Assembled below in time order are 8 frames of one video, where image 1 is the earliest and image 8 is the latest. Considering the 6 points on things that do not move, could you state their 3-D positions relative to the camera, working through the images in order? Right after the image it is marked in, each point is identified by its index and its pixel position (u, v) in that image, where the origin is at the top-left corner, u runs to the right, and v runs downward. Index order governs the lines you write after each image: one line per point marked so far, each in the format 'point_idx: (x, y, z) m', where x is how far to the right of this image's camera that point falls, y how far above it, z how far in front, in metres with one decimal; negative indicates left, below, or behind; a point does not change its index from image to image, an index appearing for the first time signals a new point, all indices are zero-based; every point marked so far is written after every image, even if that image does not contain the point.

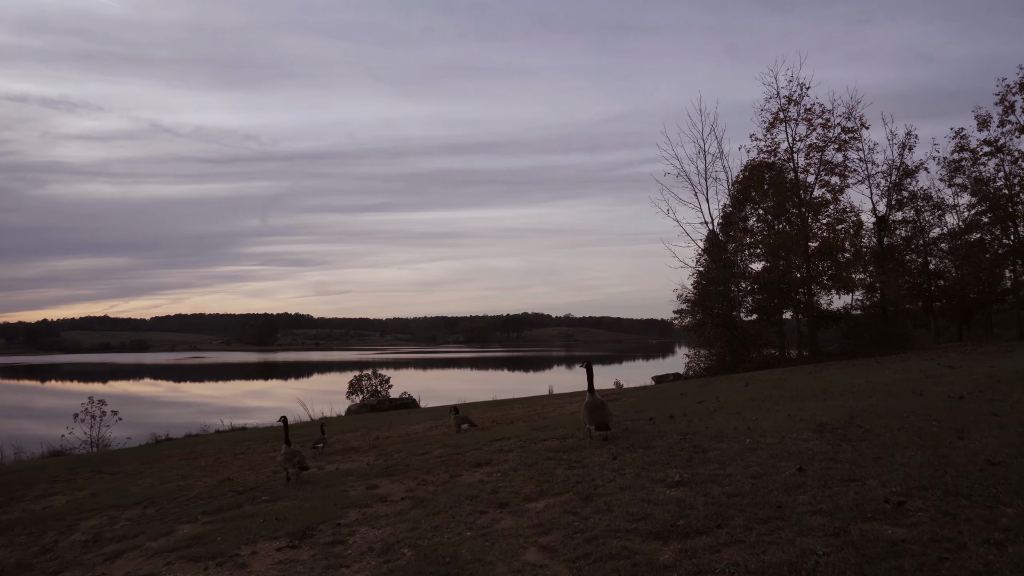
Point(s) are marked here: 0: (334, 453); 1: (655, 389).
0: (-3.5, -3.2, +13.4) m
1: (+3.4, -2.5, +16.9) m
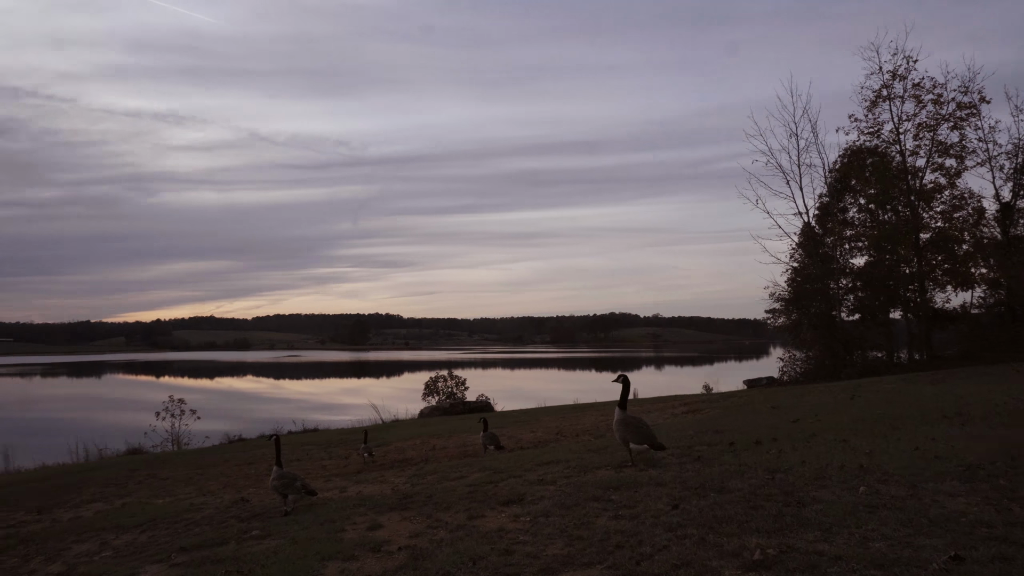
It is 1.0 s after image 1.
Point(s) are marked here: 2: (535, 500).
0: (-2.4, -3.1, +12.3) m
1: (+4.9, -2.4, +15.0) m
2: (+0.2, -1.7, +5.7) m
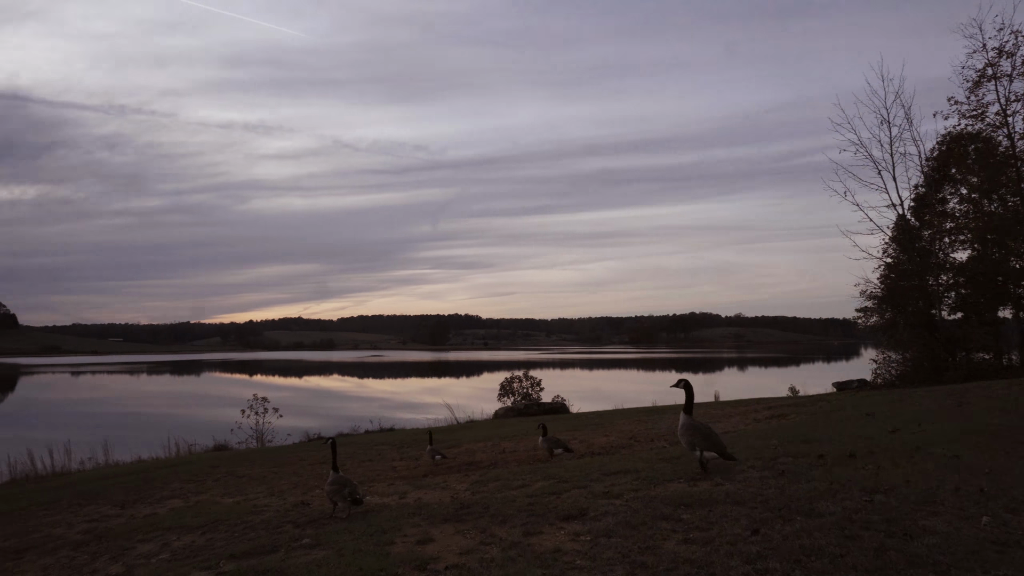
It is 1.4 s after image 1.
0: (-1.2, -3.1, +12.1) m
1: (+6.3, -2.3, +13.9) m
2: (+0.6, -1.7, +5.2) m
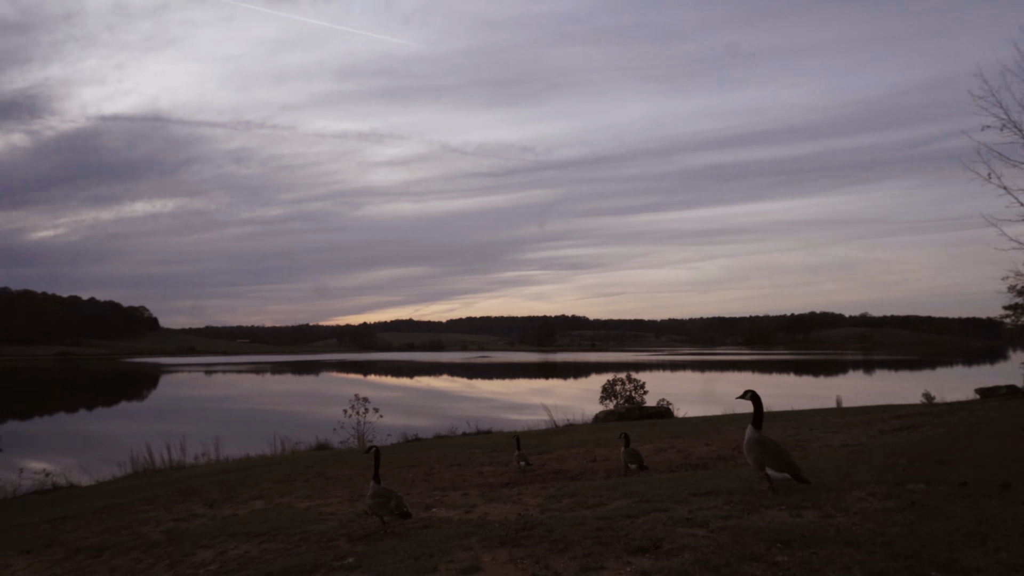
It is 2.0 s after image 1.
0: (+0.3, -3.1, +11.4) m
1: (+7.9, -2.2, +12.1) m
2: (+1.0, -1.6, +4.4) m
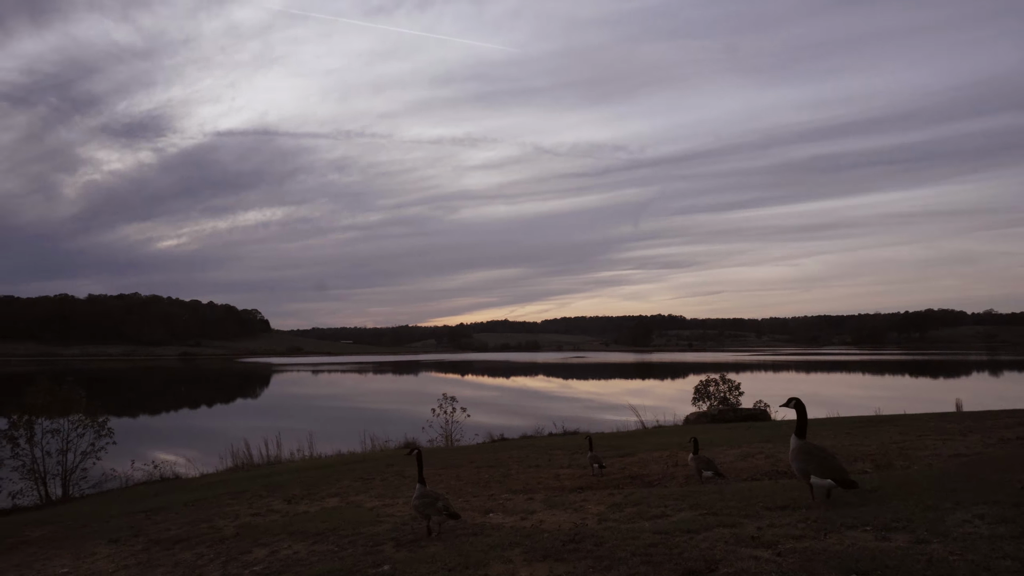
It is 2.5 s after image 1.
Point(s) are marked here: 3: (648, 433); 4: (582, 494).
0: (+1.4, -3.0, +10.8) m
1: (+9.1, -2.0, +10.5) m
2: (+1.2, -1.5, +3.8) m
3: (+3.8, -4.0, +19.6) m
4: (+0.9, -2.6, +9.0) m
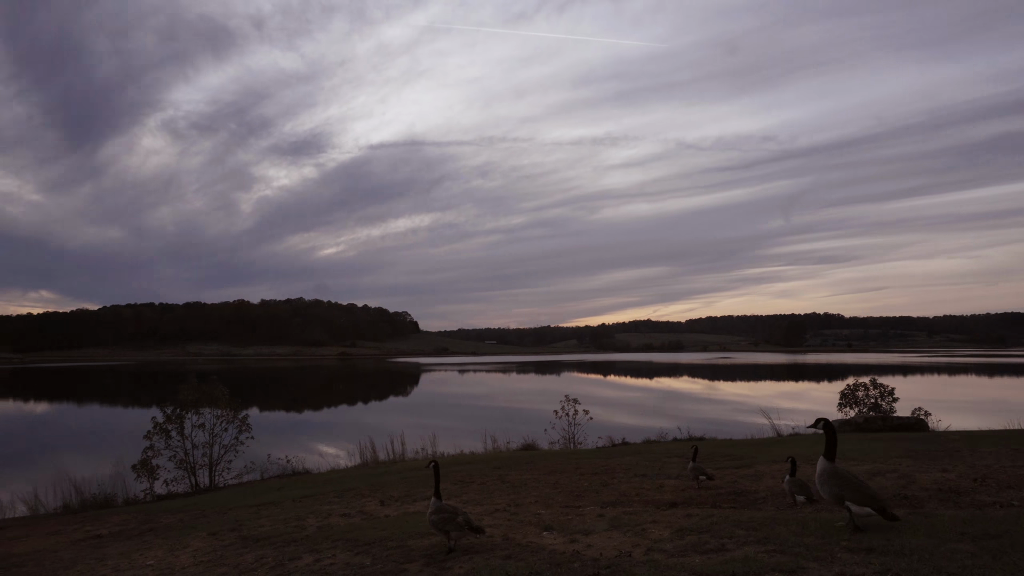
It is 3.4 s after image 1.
0: (+2.6, -2.9, +9.8) m
1: (+10.1, -1.8, +7.9) m
2: (+1.0, -1.5, +2.9) m
3: (+6.7, -3.9, +17.9) m
4: (+1.8, -2.6, +8.1) m
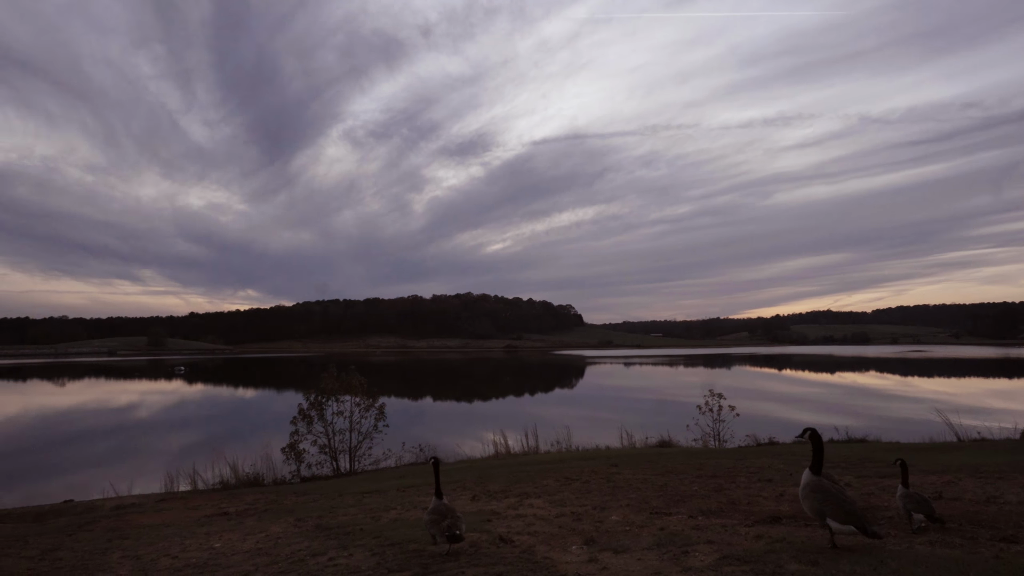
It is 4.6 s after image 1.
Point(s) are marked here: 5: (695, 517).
0: (+3.5, -2.6, +8.2) m
1: (+10.3, -1.4, +4.7) m
2: (+0.3, -1.3, +1.9) m
3: (+9.4, -3.5, +15.2) m
4: (+2.3, -2.3, +6.7) m
5: (+2.1, -2.6, +8.0) m
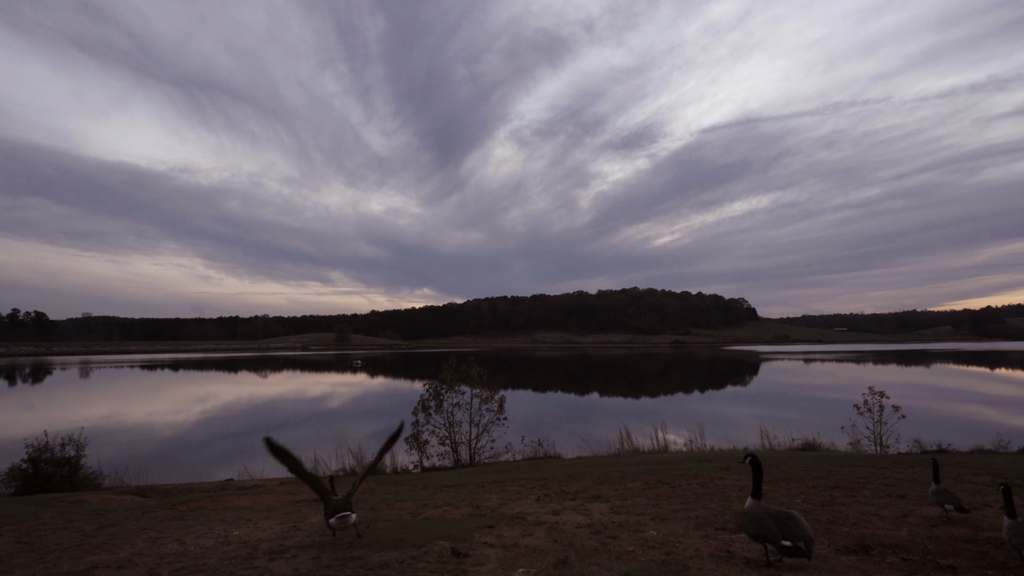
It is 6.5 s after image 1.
0: (+3.6, -2.2, +6.2) m
1: (+9.4, -0.9, +1.2) m
2: (-1.0, -1.0, +0.8) m
3: (+11.0, -2.9, +11.6) m
4: (+2.1, -2.0, +5.1) m
5: (+2.2, -2.2, +6.3) m
